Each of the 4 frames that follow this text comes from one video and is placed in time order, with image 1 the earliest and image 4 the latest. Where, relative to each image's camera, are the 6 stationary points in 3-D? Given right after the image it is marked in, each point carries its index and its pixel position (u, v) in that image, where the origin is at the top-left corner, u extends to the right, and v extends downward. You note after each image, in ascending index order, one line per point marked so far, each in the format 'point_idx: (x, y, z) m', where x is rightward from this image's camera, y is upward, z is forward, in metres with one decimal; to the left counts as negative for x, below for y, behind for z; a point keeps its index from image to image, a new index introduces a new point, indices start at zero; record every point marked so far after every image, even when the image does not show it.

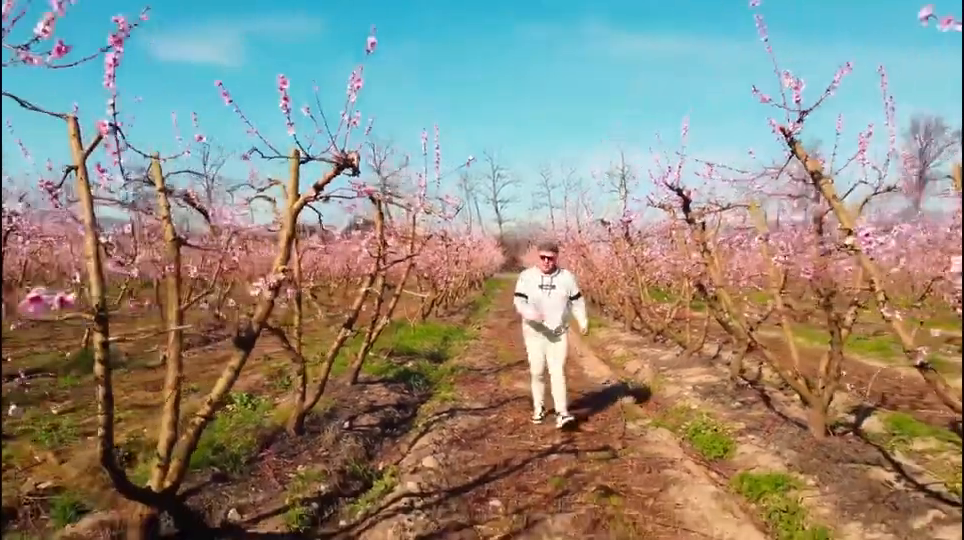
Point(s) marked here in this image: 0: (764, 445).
0: (+2.4, -1.5, +6.2) m
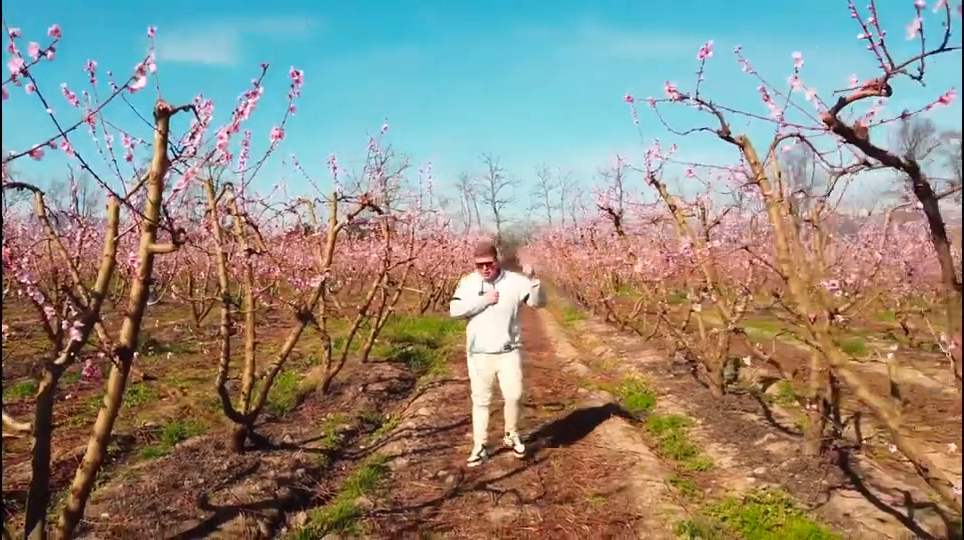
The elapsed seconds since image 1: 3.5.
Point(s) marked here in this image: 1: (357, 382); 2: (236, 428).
0: (+2.2, -1.5, +8.2) m
1: (-1.6, -1.4, +9.0) m
2: (-1.9, -1.3, +5.7) m
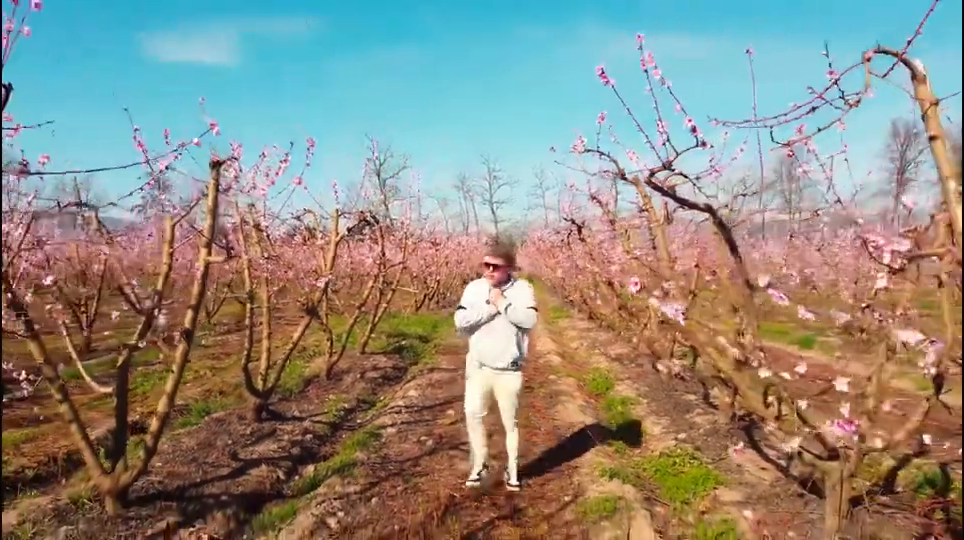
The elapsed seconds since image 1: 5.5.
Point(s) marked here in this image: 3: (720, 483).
0: (+2.0, -1.5, +9.5) m
1: (-1.8, -1.4, +10.2) m
2: (-2.2, -1.3, +7.0) m
3: (+1.8, -1.6, +5.4) m
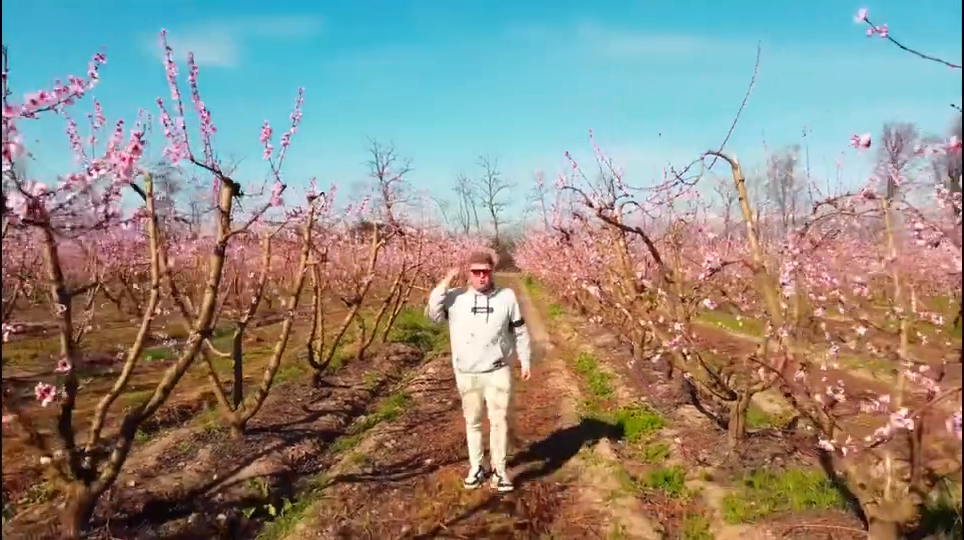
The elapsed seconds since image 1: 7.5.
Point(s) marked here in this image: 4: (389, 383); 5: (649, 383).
0: (+2.1, -1.5, +11.5) m
1: (-1.7, -1.4, +12.3) m
2: (-2.1, -1.3, +9.0) m
3: (+1.9, -1.6, +7.5) m
4: (-1.3, -1.6, +10.3) m
5: (+2.2, -1.5, +9.7) m
